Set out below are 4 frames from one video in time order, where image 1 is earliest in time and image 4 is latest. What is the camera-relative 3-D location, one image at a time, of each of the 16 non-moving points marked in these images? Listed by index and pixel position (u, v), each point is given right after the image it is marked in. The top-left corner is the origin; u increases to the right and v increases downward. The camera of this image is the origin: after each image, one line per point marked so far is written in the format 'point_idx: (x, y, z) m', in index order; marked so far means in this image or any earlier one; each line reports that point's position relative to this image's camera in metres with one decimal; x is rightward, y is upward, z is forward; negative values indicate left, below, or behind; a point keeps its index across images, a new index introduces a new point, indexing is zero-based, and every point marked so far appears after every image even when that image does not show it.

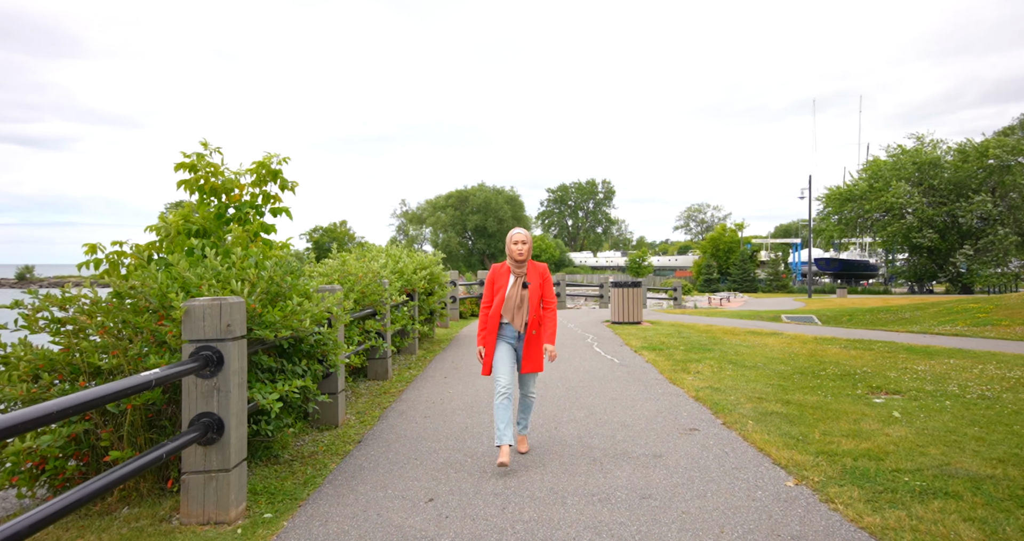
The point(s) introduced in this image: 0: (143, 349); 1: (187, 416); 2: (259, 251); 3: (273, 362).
0: (-2.5, -0.5, +4.1) m
1: (-2.1, -0.9, +3.7) m
2: (-2.2, +0.2, +5.1) m
3: (-1.9, -0.7, +4.8) m
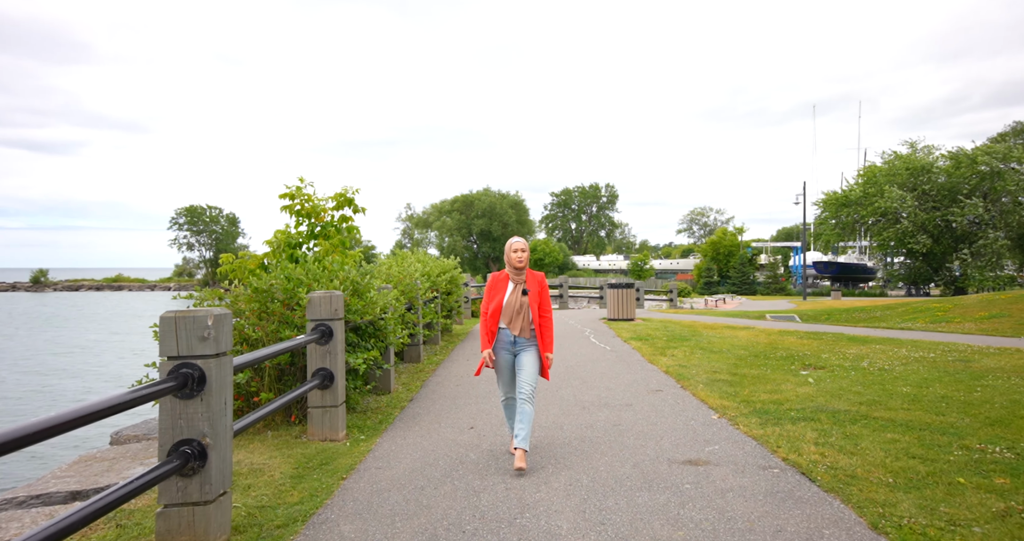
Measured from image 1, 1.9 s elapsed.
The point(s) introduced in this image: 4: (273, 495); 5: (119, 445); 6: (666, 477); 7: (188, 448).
0: (-2.4, -0.6, +6.0) m
1: (-1.9, -0.9, +5.6) m
2: (-2.0, +0.1, +7.0) m
3: (-1.8, -0.8, +6.7) m
4: (-1.7, -1.6, +4.2) m
5: (-3.7, -1.6, +5.5) m
6: (+1.1, -1.5, +4.2) m
7: (-1.8, -1.0, +3.3) m
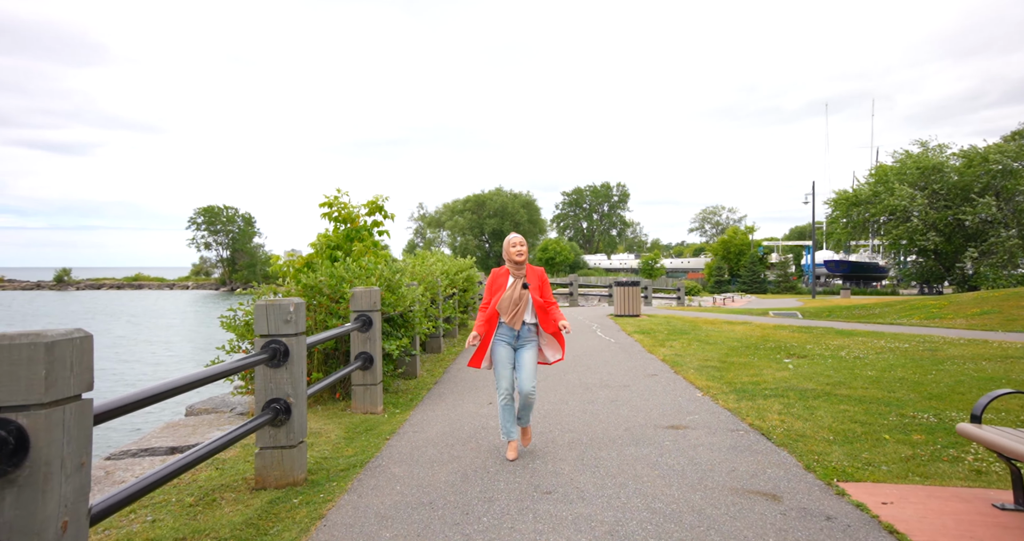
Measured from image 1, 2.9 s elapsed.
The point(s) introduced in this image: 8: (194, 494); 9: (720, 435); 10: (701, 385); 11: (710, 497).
0: (-2.2, -0.6, +7.0) m
1: (-1.8, -0.9, +6.7) m
2: (-1.9, +0.2, +8.0) m
3: (-1.6, -0.7, +7.7) m
4: (-1.6, -1.6, +5.2) m
5: (-3.5, -1.6, +6.5) m
6: (+1.2, -1.4, +5.1) m
7: (-1.7, -1.0, +4.3) m
8: (-2.2, -1.6, +4.1) m
9: (+1.8, -1.4, +5.0) m
10: (+2.3, -1.4, +7.1) m
11: (+1.2, -1.4, +3.7) m
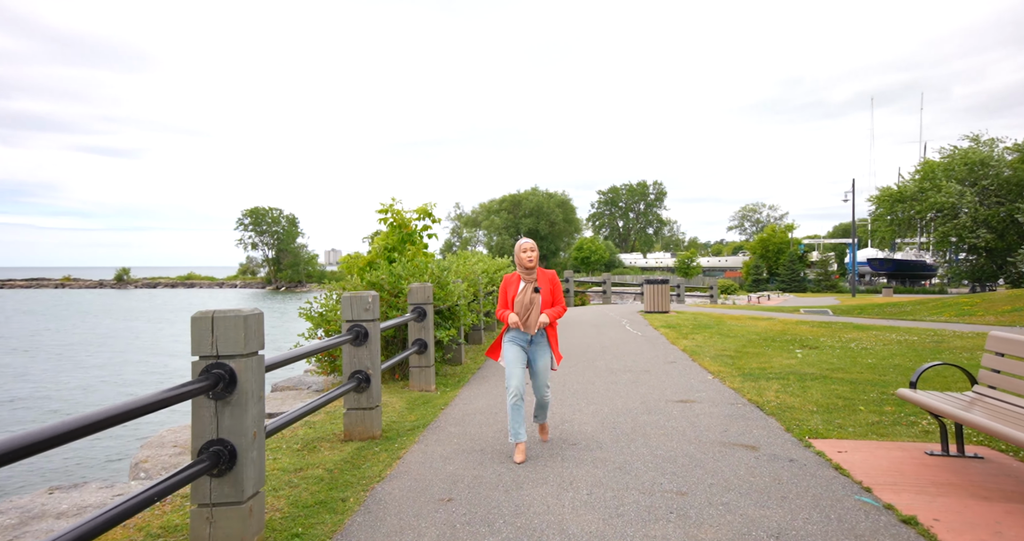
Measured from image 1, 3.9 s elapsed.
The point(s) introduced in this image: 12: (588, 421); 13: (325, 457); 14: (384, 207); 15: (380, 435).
0: (-1.8, -0.5, +8.2) m
1: (-1.3, -0.9, +7.8) m
2: (-1.3, +0.2, +9.2) m
3: (-1.1, -0.7, +8.8) m
4: (-1.2, -1.6, +6.3) m
5: (-3.1, -1.6, +7.8) m
6: (+1.5, -1.4, +6.1) m
7: (-1.4, -1.0, +5.4) m
8: (-1.9, -1.6, +5.3) m
9: (+2.1, -1.4, +6.0) m
10: (+2.7, -1.4, +8.0) m
11: (+1.5, -1.4, +4.6) m
12: (+0.8, -1.5, +5.8) m
13: (-1.6, -1.5, +4.9) m
14: (-2.1, +1.1, +9.9) m
15: (-1.2, -1.6, +5.6) m
